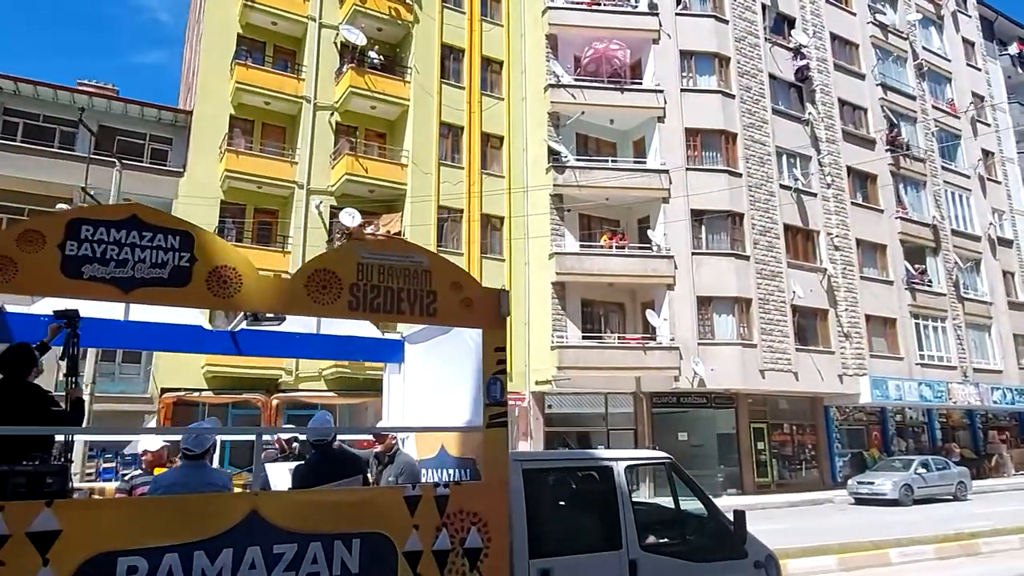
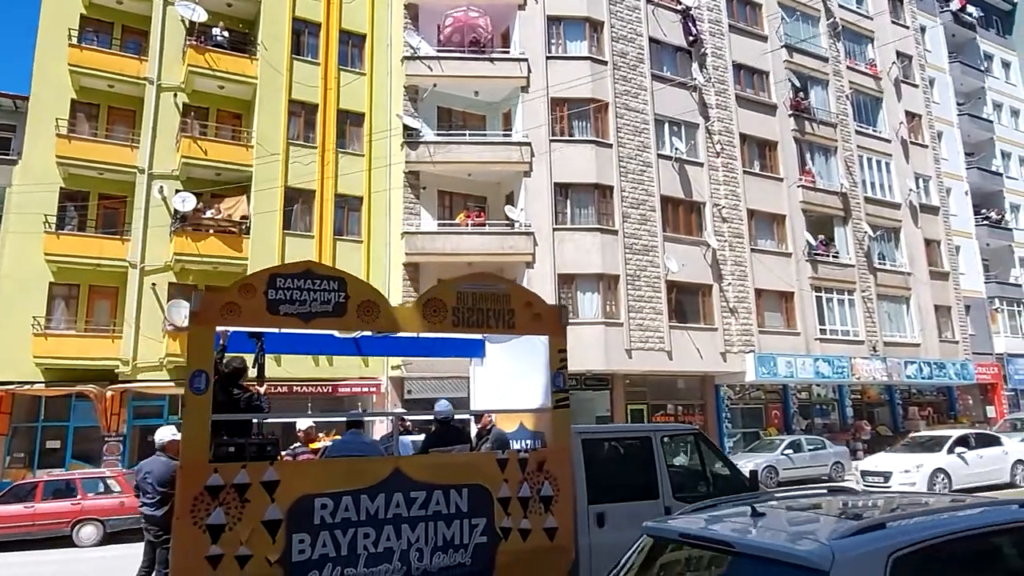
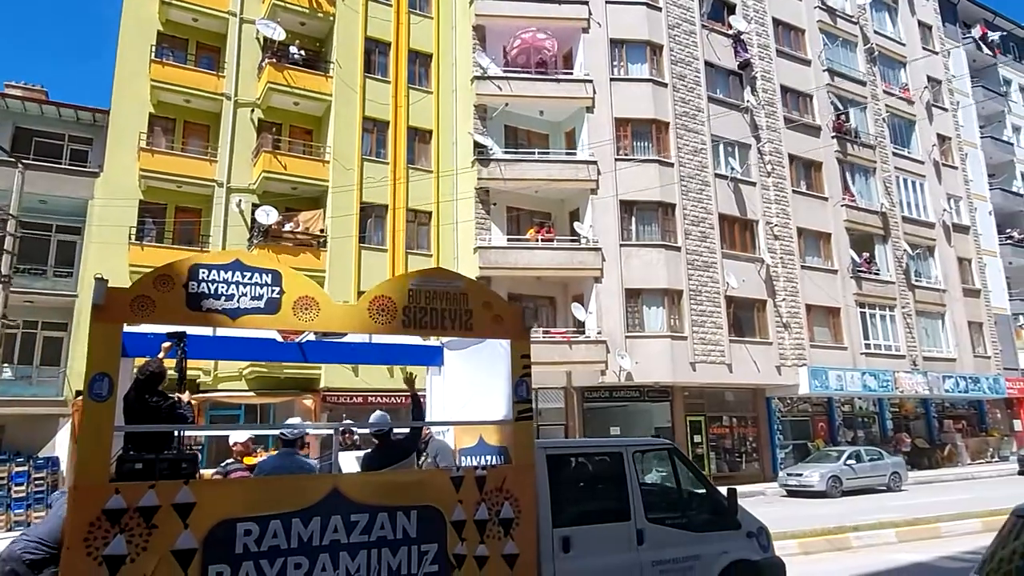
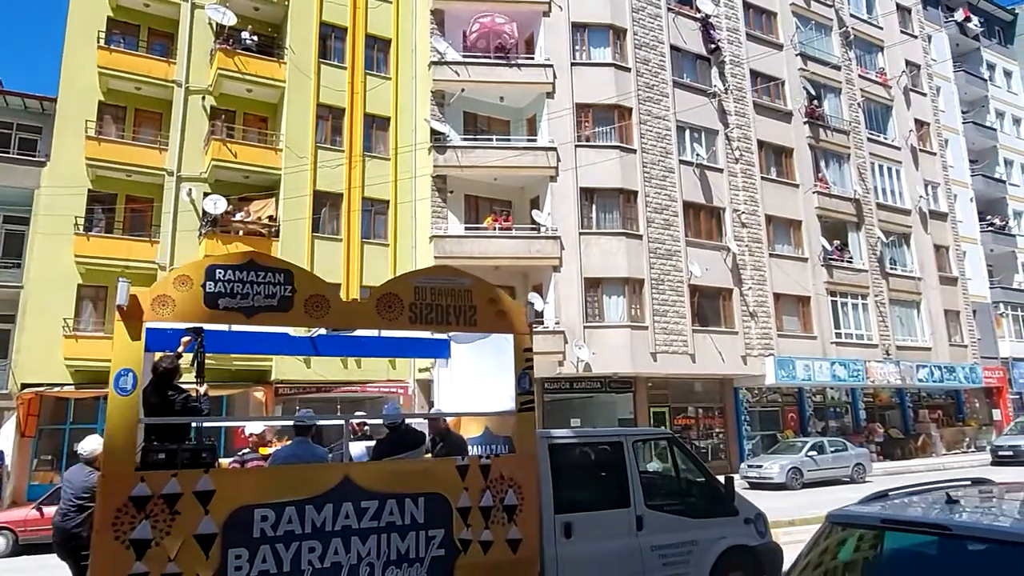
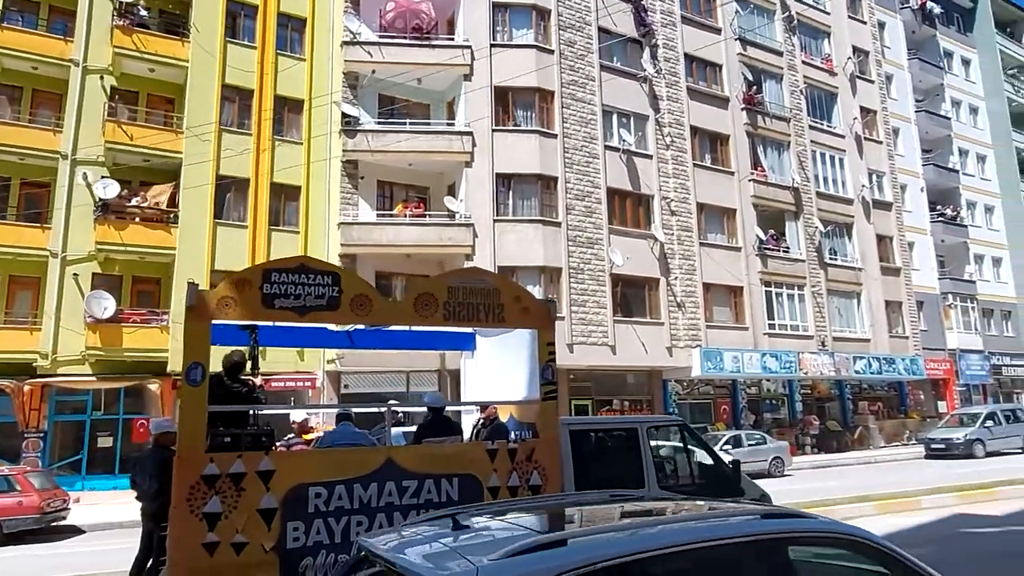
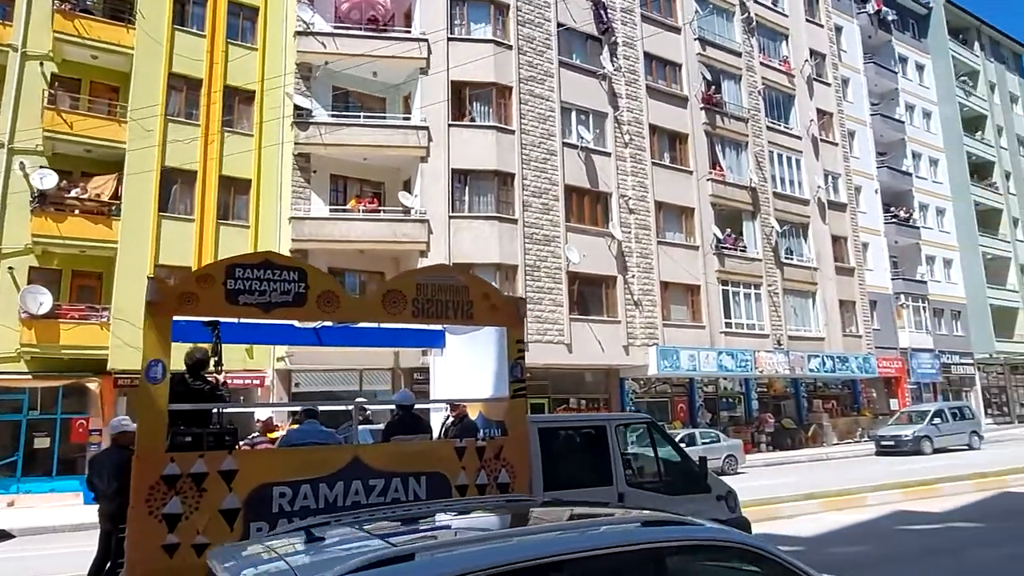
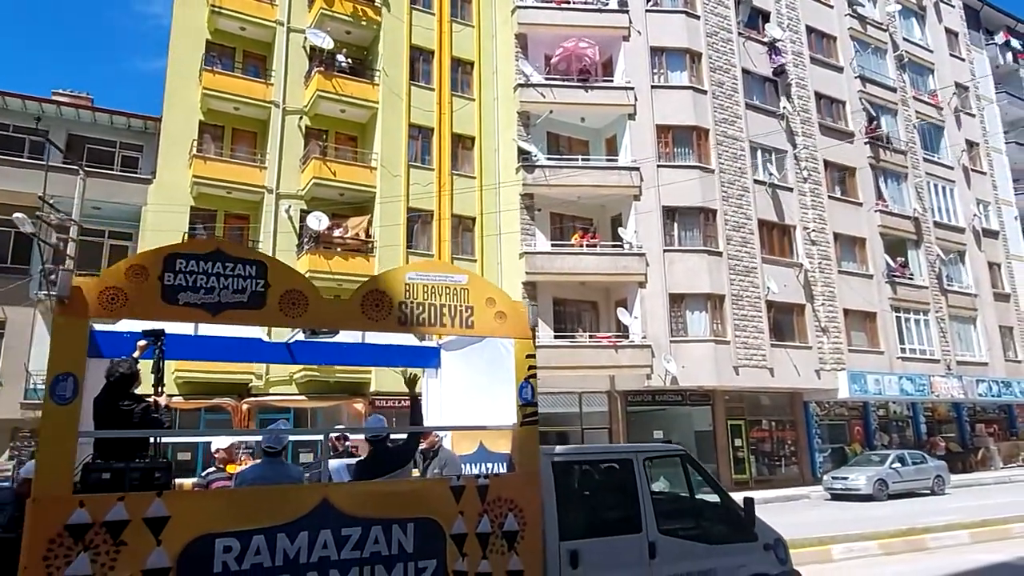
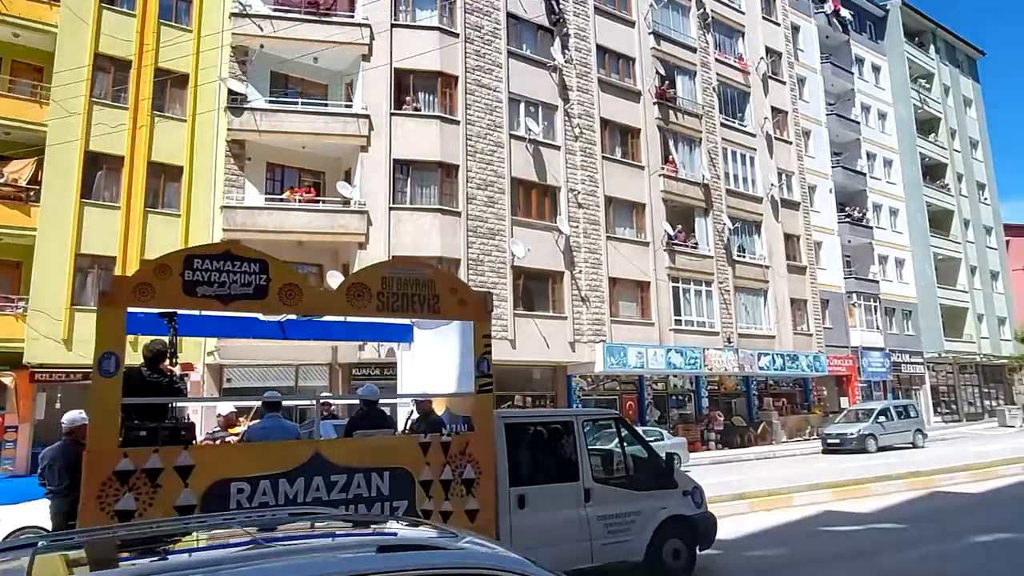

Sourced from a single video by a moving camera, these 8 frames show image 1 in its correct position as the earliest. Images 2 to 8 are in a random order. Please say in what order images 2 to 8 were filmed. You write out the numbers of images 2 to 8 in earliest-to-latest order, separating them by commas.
7, 3, 4, 2, 5, 6, 8
